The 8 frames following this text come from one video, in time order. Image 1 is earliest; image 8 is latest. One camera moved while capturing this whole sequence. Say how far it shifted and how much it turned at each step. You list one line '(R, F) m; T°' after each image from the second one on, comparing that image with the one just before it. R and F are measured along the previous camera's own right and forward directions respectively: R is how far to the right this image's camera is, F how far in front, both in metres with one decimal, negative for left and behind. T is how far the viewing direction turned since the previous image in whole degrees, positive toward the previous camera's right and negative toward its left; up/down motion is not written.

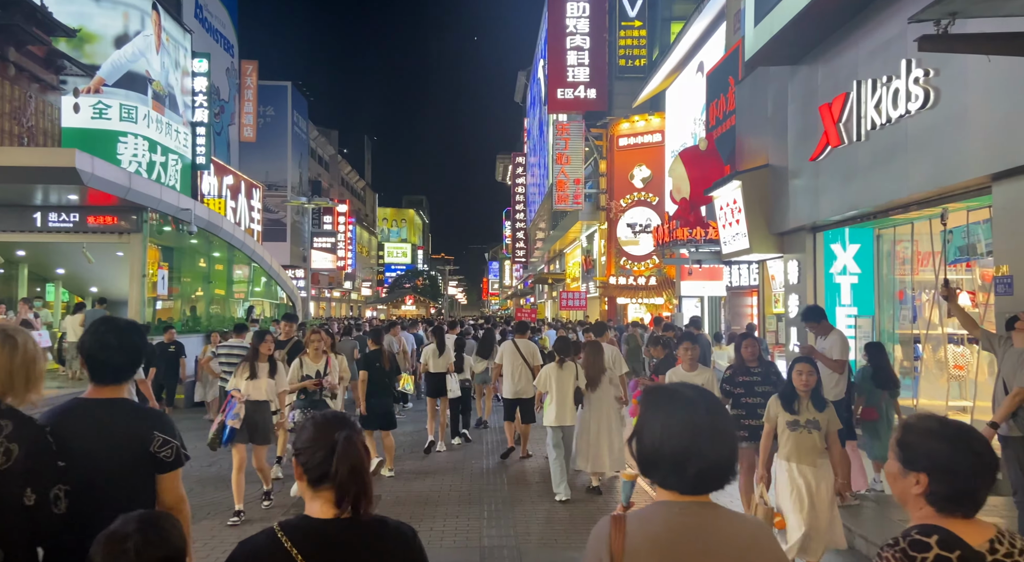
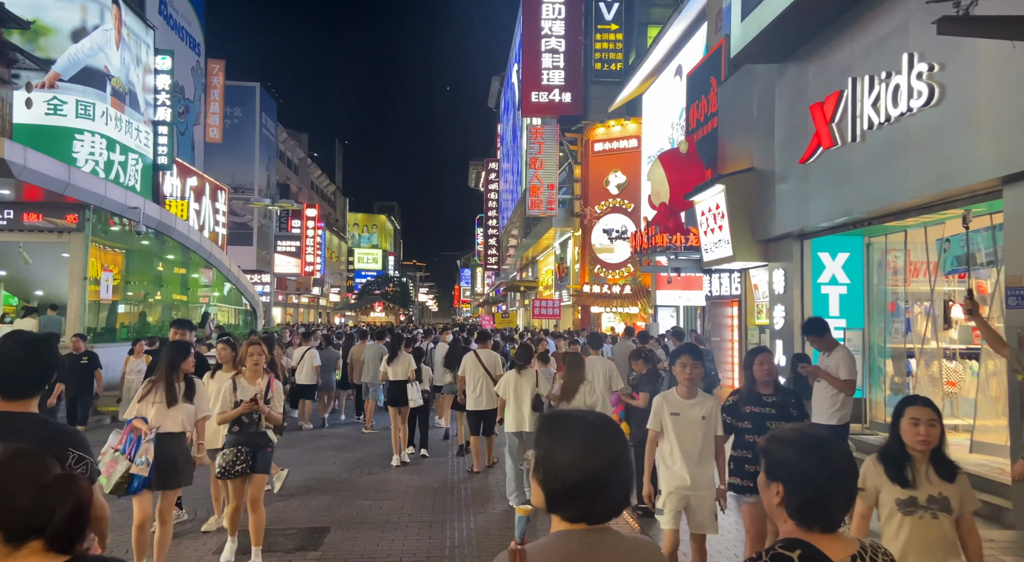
(0.0, +0.8) m; +2°
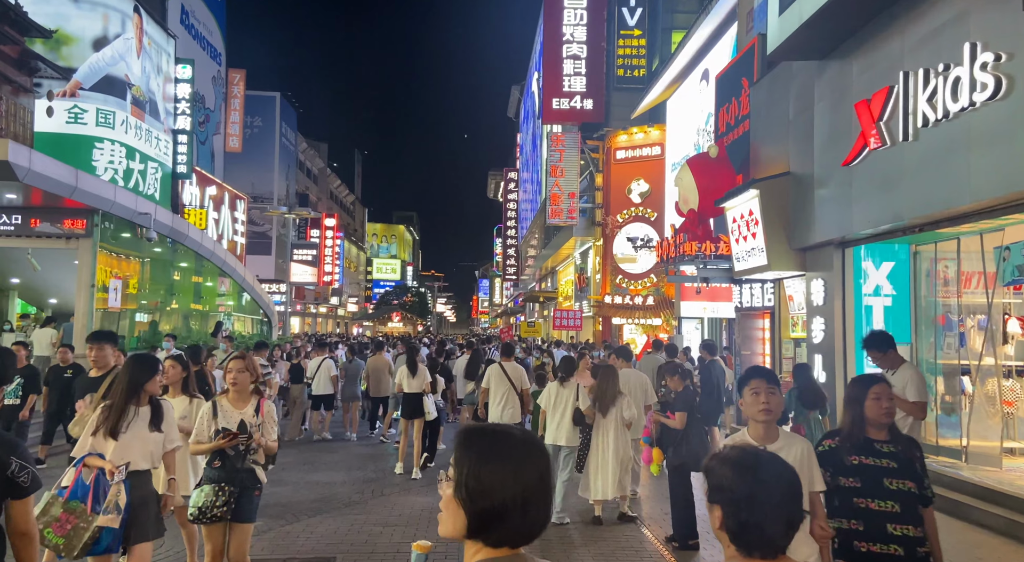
(-0.1, +0.6) m; -1°
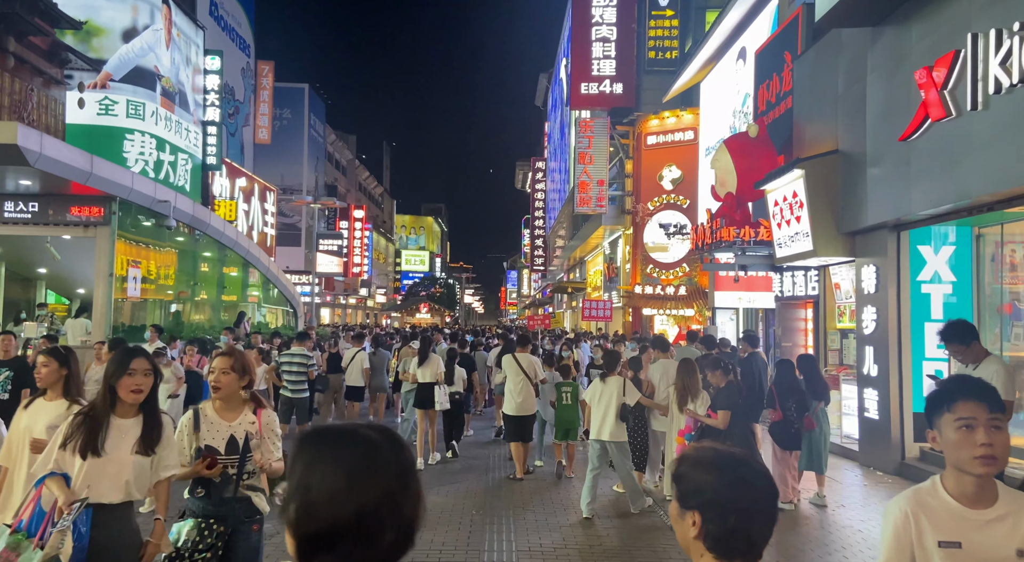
(0.0, +0.6) m; -2°
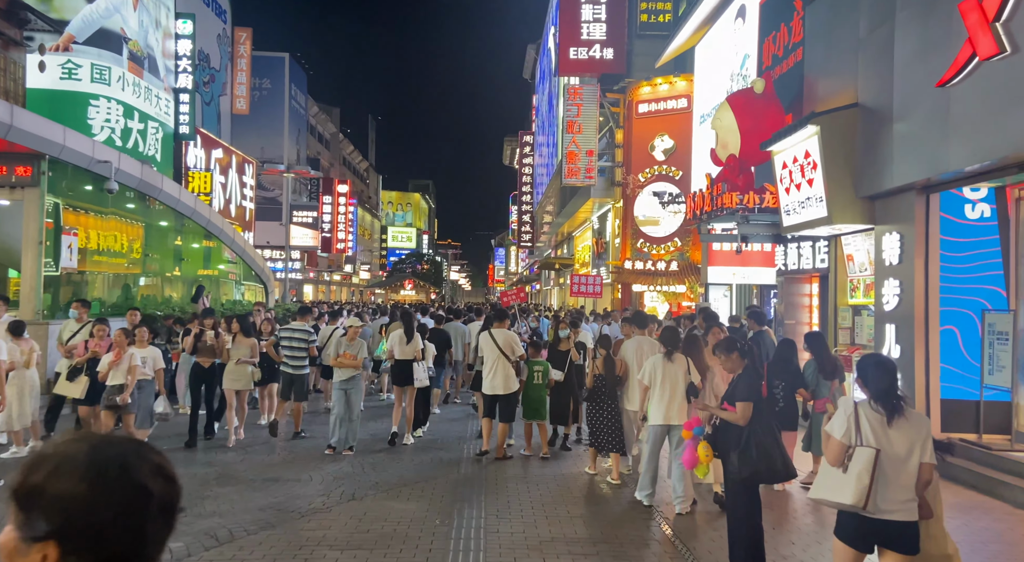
(+0.2, +1.3) m; +1°
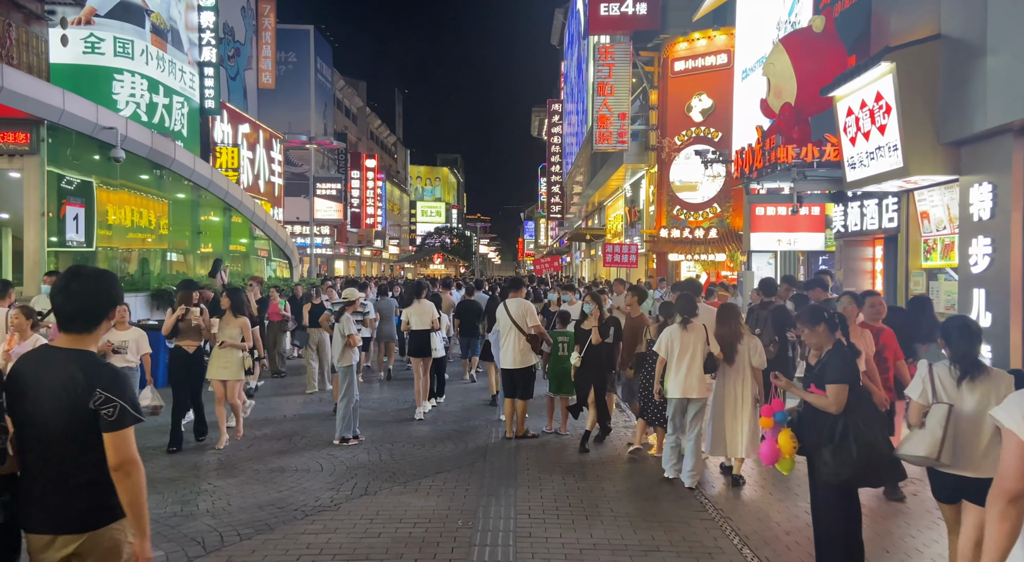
(0.0, +1.0) m; -2°
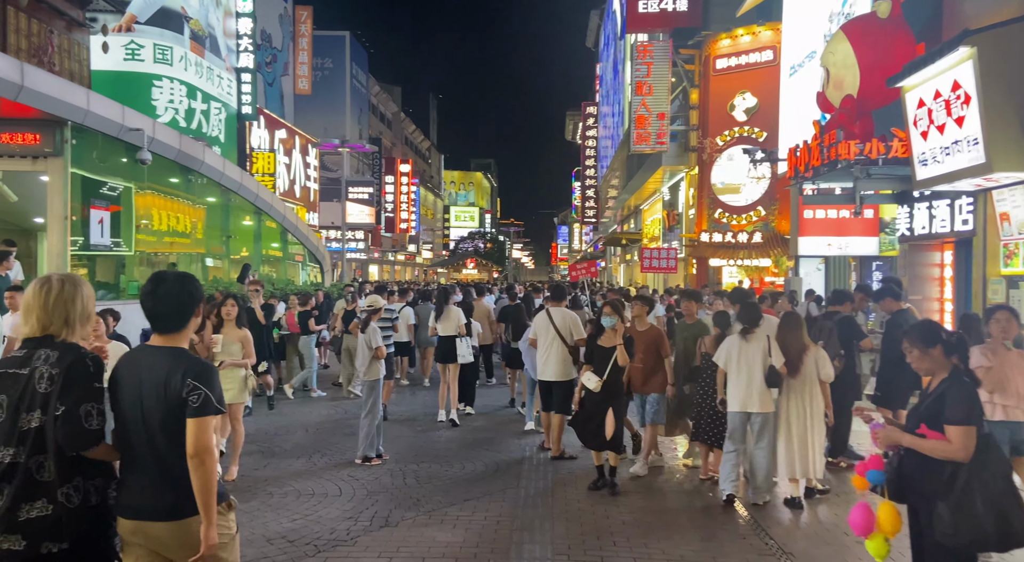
(-0.1, +0.7) m; -2°
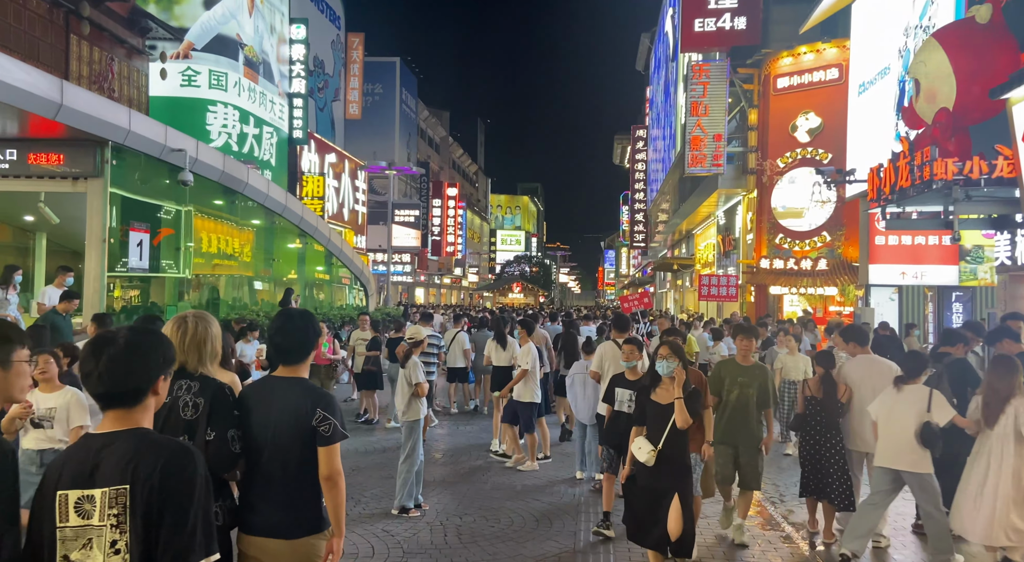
(-0.1, +0.8) m; -3°
